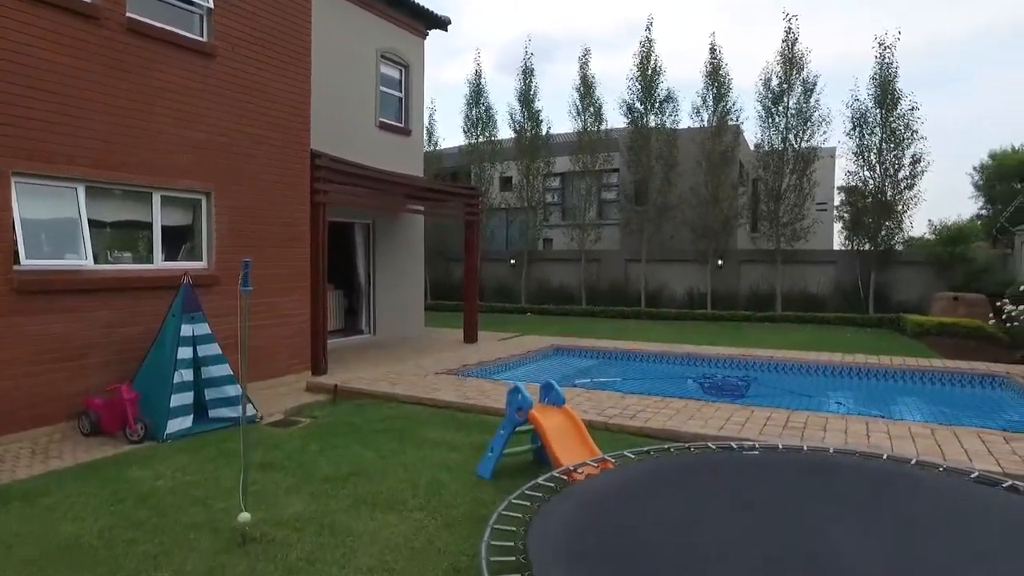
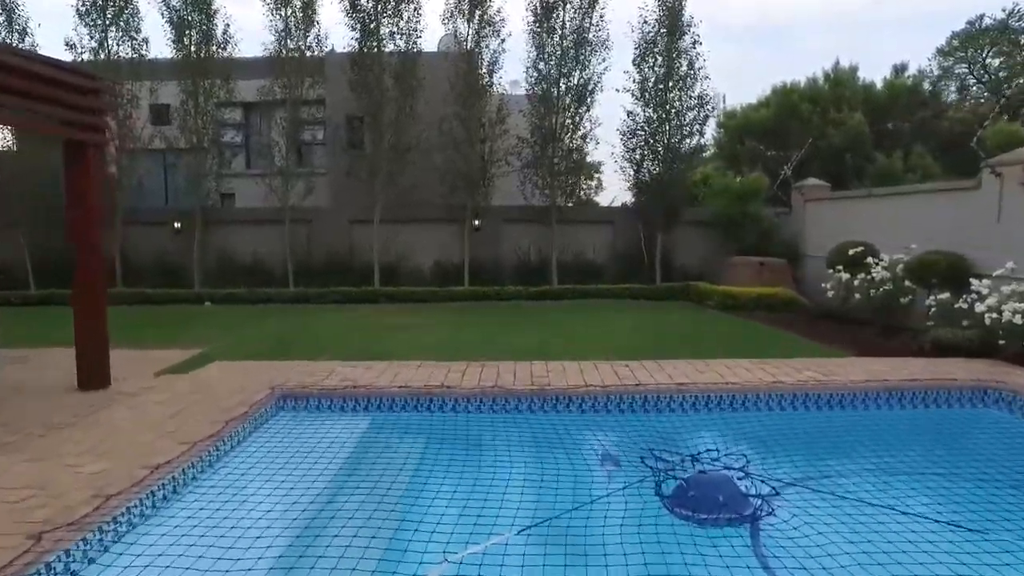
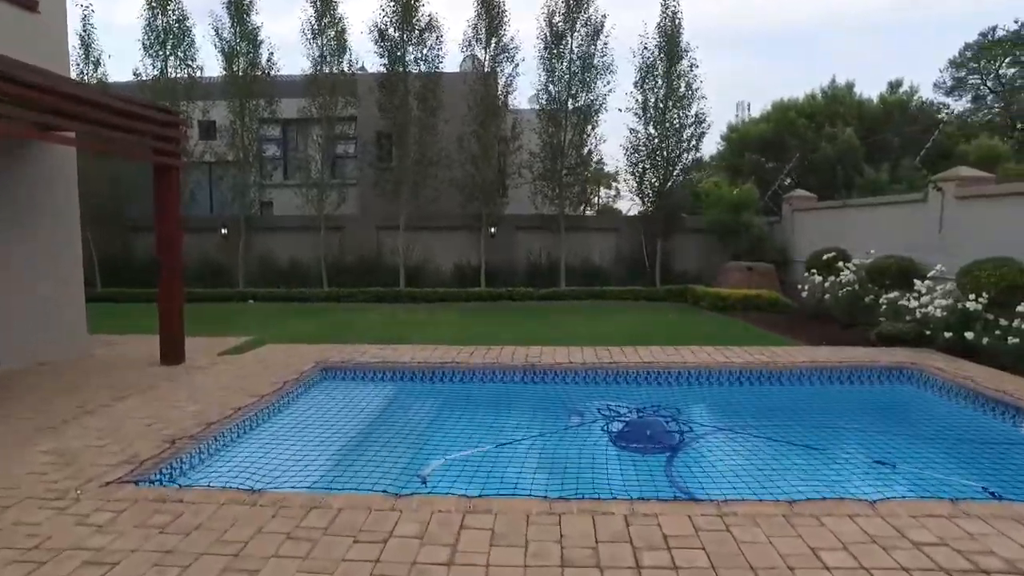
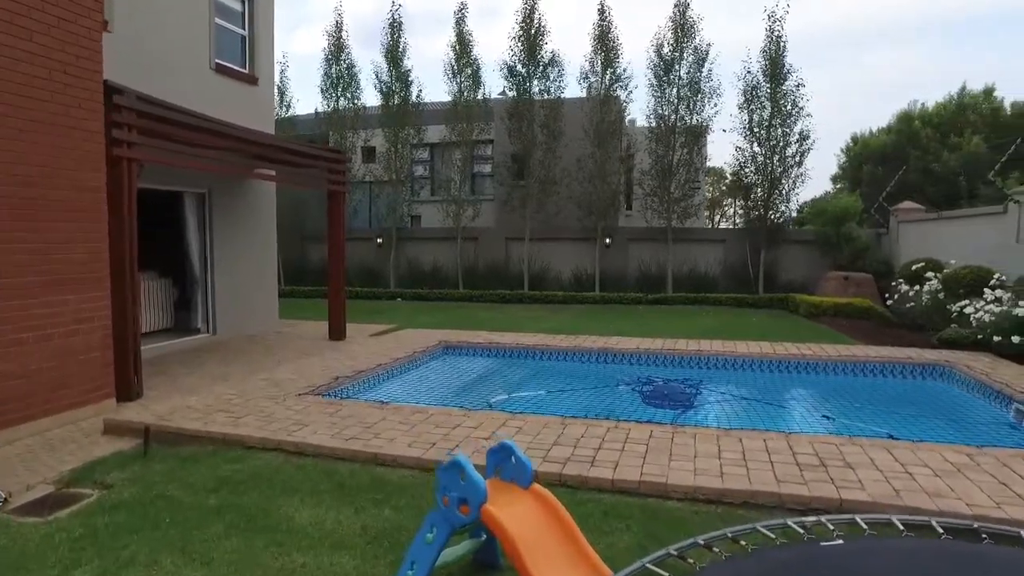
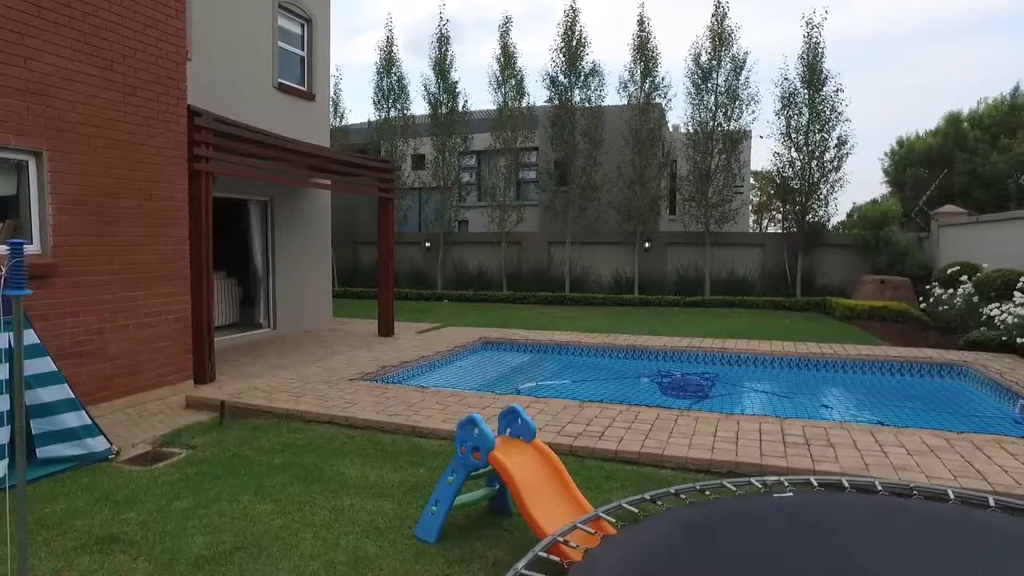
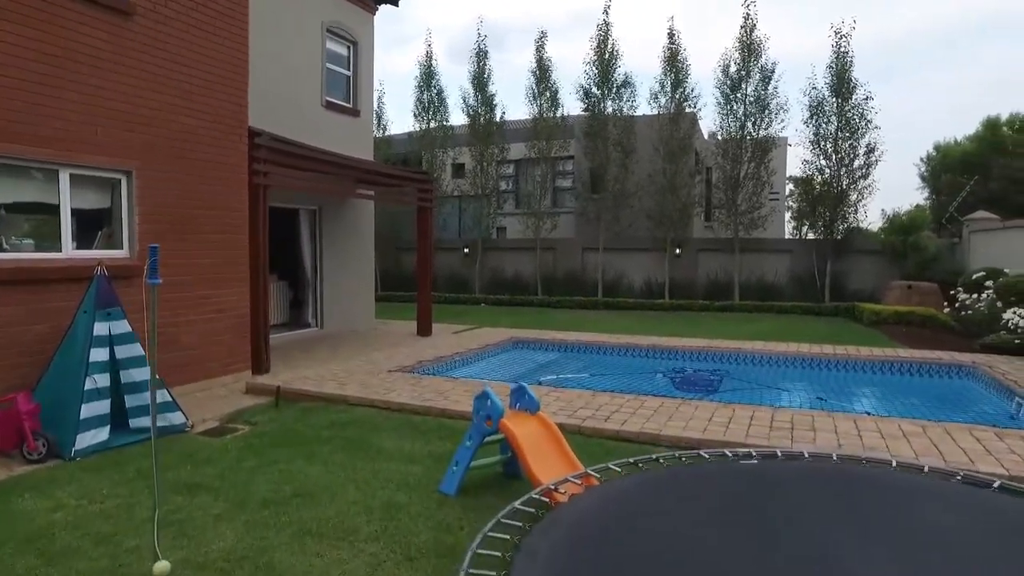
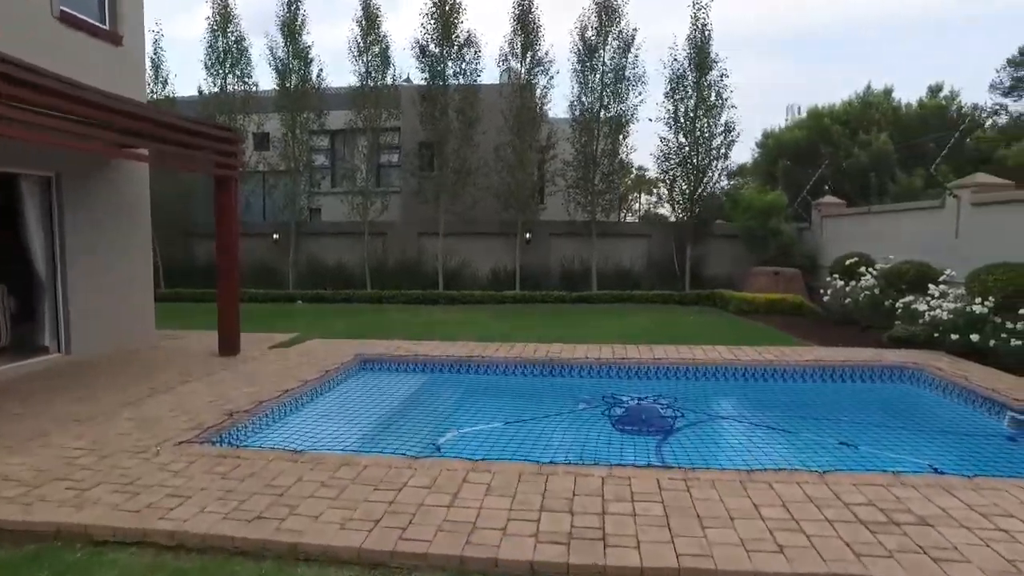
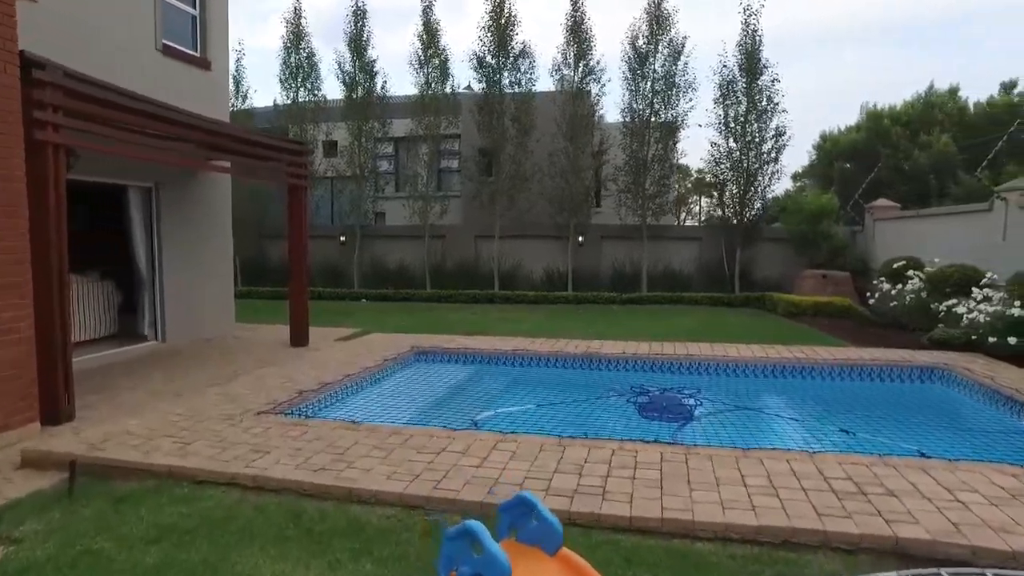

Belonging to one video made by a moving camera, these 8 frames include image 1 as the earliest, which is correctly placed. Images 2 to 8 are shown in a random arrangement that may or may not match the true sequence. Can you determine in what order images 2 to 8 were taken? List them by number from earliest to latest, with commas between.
6, 5, 4, 8, 7, 3, 2
